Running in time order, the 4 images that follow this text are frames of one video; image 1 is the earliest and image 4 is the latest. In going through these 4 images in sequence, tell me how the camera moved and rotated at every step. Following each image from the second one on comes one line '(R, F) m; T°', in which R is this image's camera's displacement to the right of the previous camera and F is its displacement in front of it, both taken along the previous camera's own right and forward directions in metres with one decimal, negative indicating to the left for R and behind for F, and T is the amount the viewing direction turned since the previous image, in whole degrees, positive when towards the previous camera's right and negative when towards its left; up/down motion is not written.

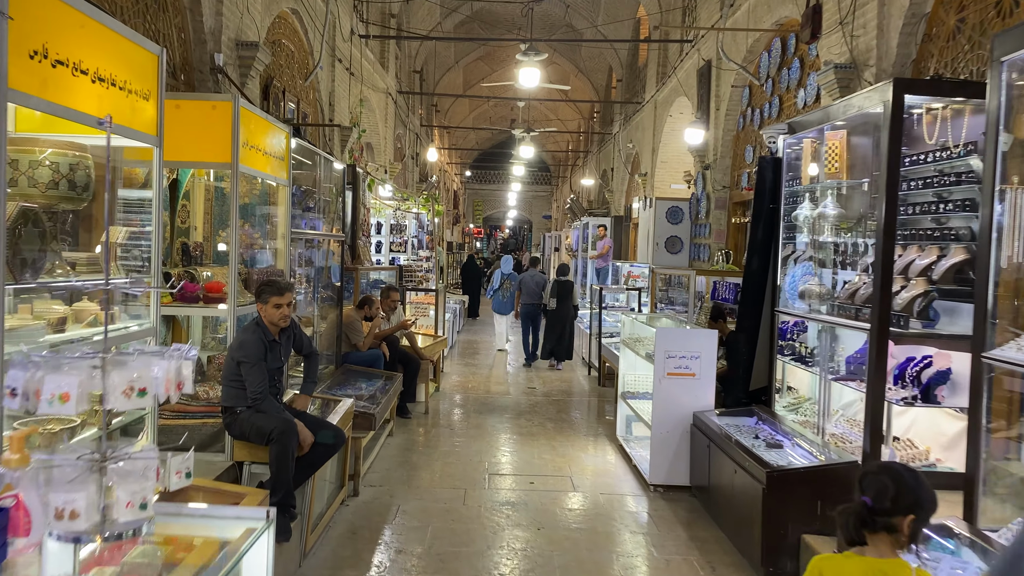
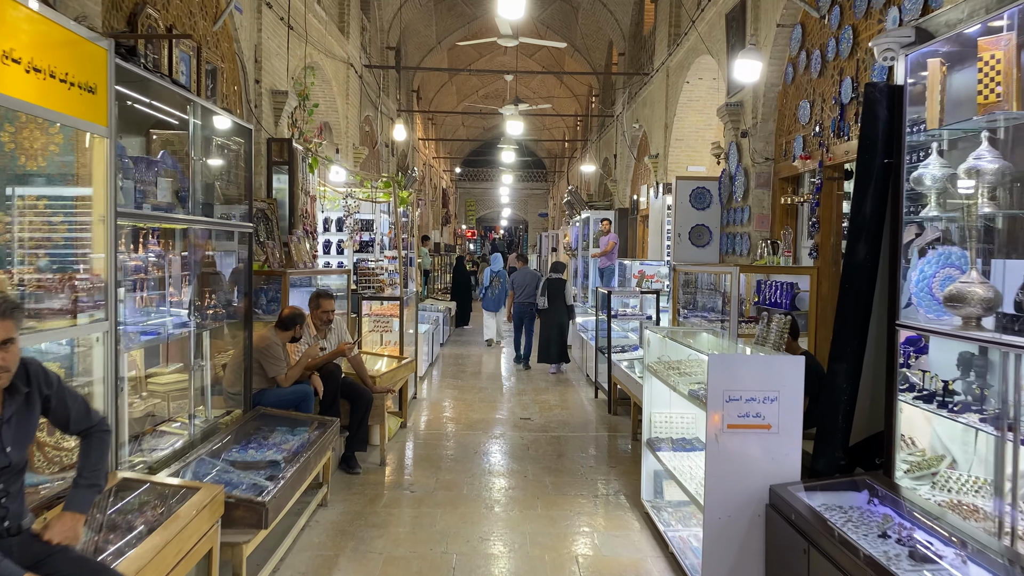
(+0.1, +1.7) m; 0°
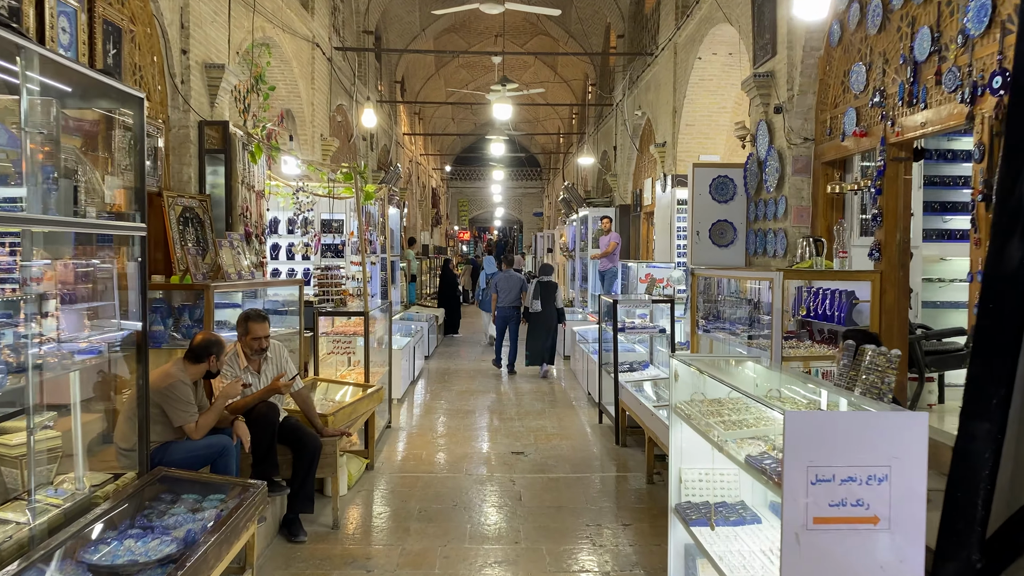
(+0.1, +1.0) m; 0°
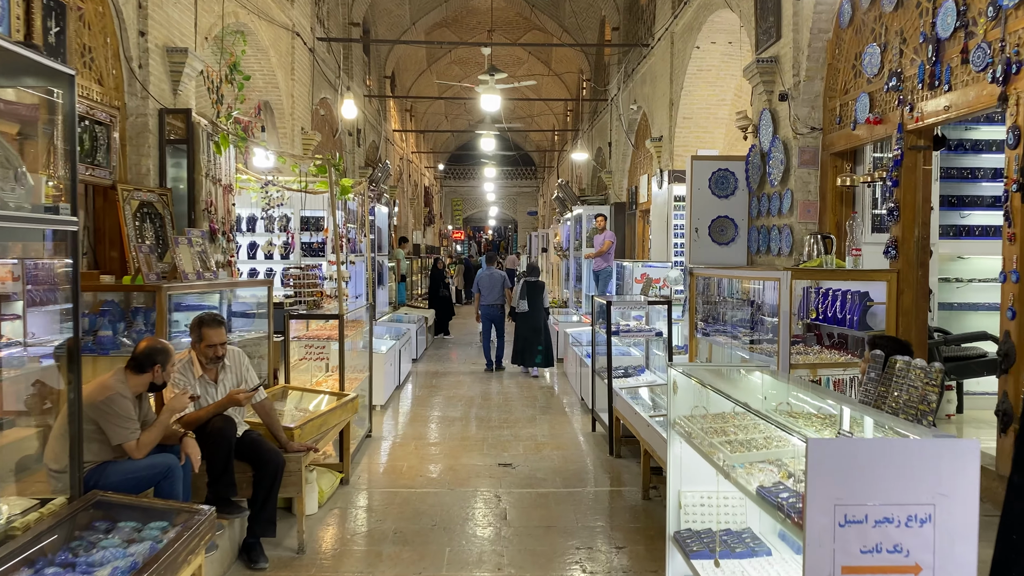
(+0.1, +0.3) m; 0°
